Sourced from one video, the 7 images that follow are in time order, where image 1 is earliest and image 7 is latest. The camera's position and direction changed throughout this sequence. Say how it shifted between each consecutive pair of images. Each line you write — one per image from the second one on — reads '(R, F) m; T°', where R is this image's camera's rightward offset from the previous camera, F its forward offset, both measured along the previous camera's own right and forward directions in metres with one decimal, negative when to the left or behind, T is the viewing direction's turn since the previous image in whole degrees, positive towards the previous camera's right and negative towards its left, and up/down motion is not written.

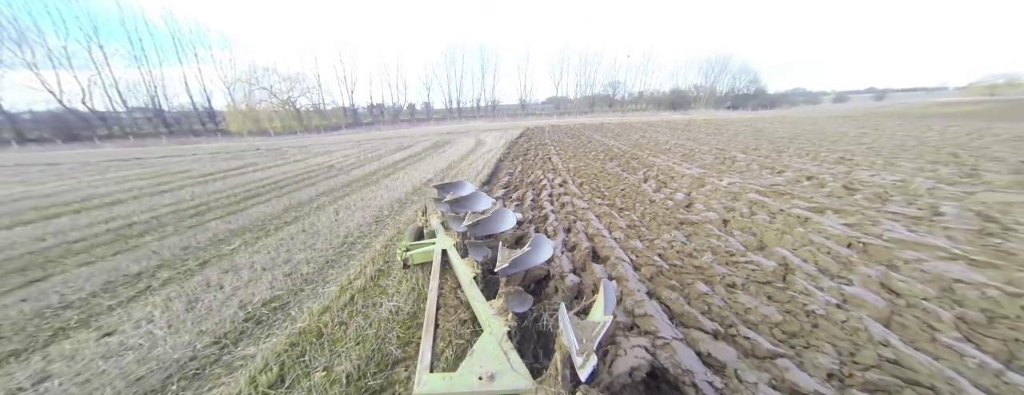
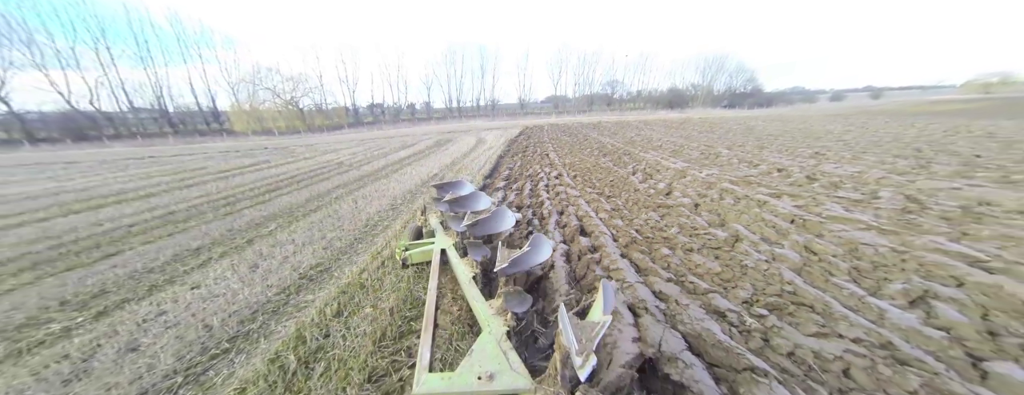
(0.0, -0.6) m; 0°
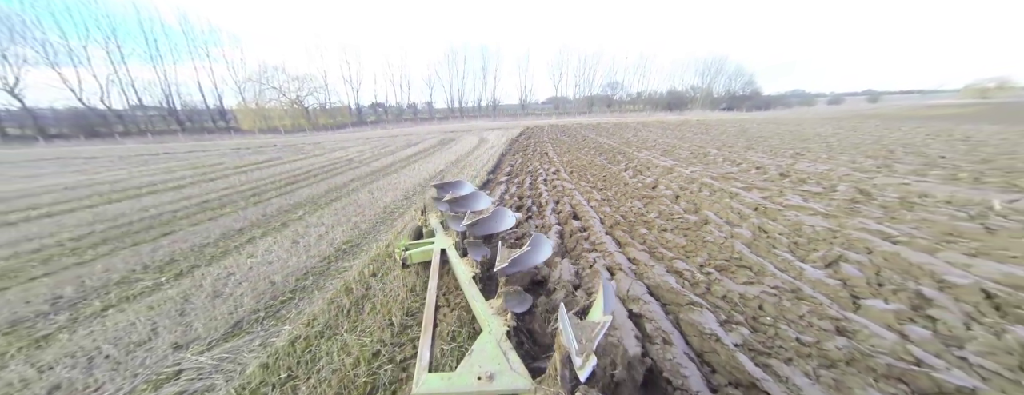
(0.0, -0.5) m; 0°
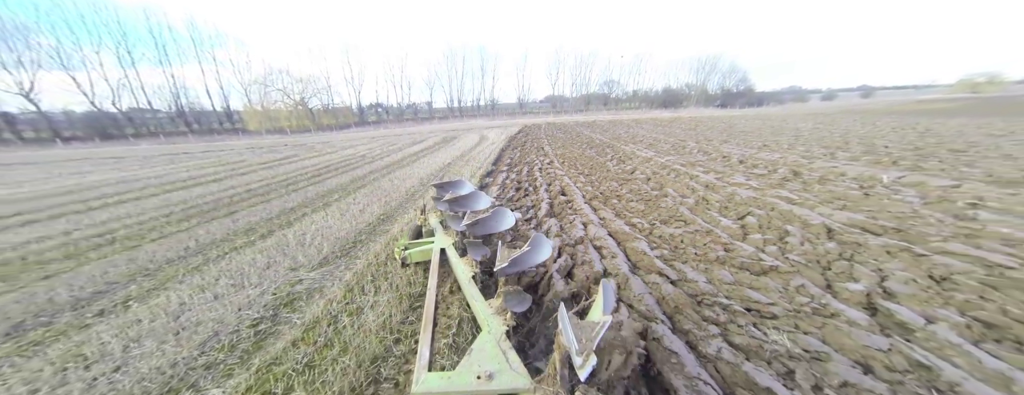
(0.0, -1.0) m; 0°
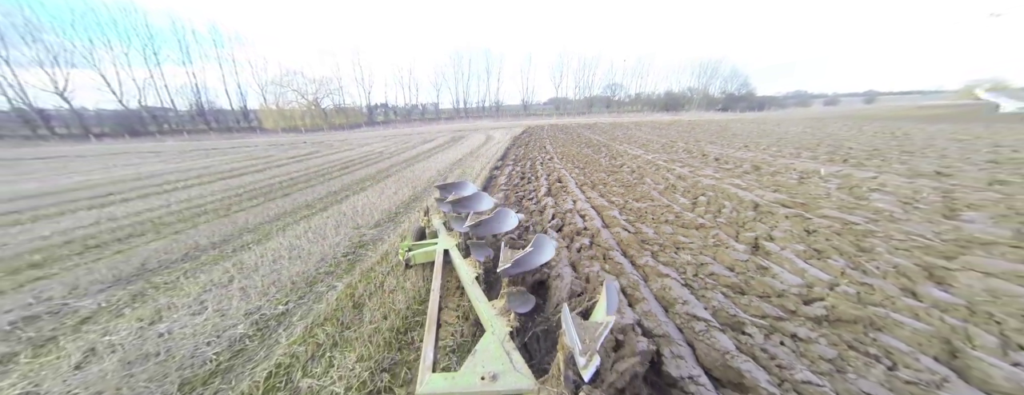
(-0.1, -1.0) m; -1°
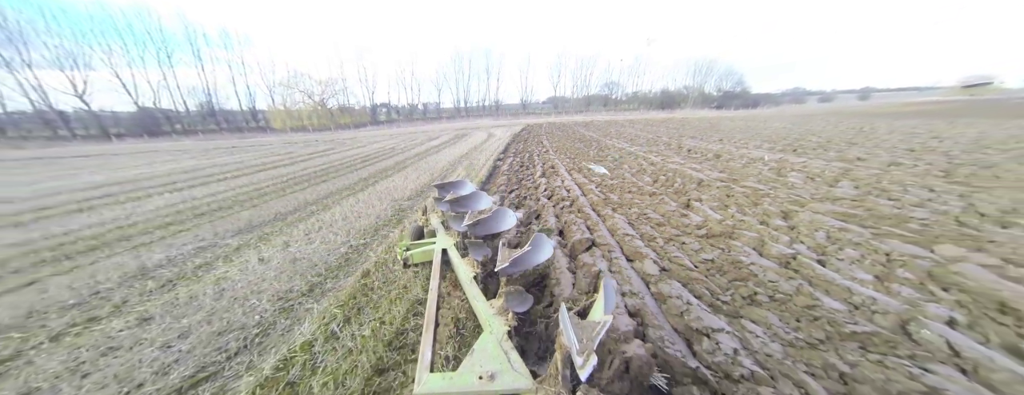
(0.0, -1.2) m; 0°
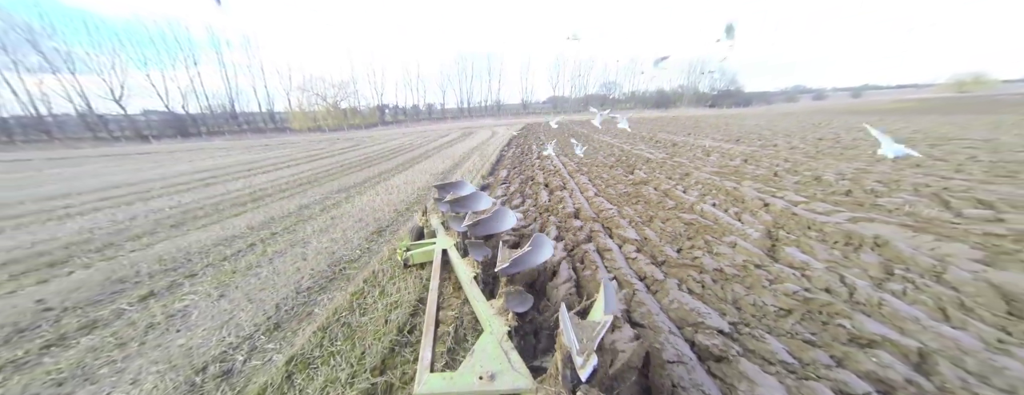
(-0.1, -2.0) m; 0°
